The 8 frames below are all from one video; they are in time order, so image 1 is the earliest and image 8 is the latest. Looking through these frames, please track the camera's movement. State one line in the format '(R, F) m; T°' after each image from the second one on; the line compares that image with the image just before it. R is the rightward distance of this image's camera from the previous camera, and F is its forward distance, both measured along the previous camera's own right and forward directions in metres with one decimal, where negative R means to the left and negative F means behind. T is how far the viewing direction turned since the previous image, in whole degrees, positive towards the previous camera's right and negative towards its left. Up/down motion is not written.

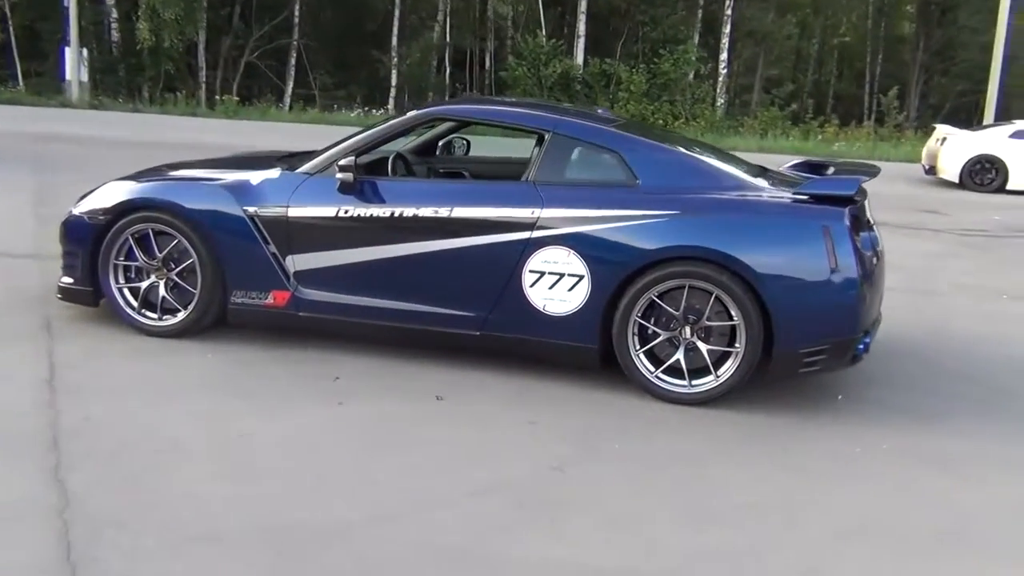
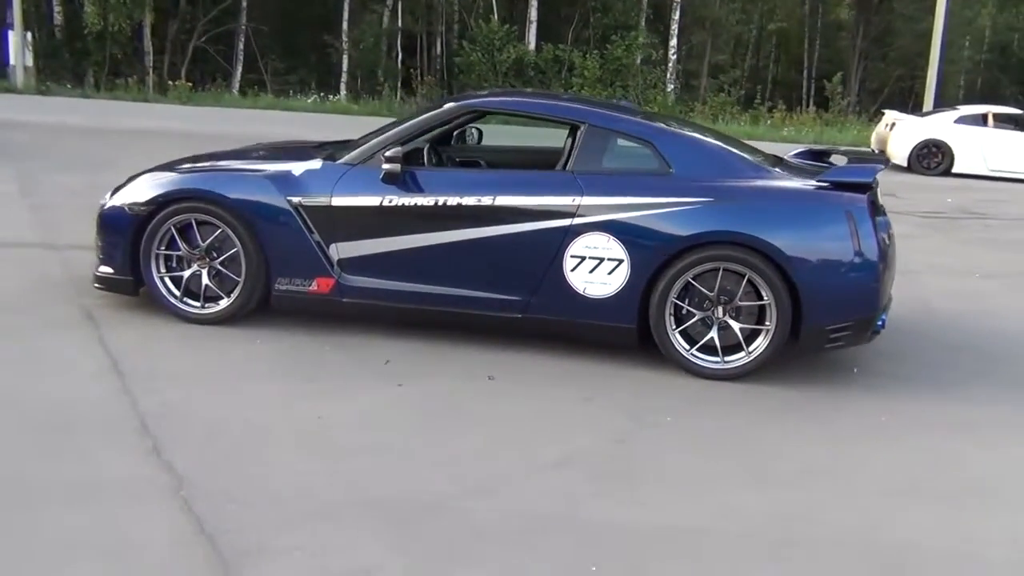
(-0.6, -0.3) m; +4°
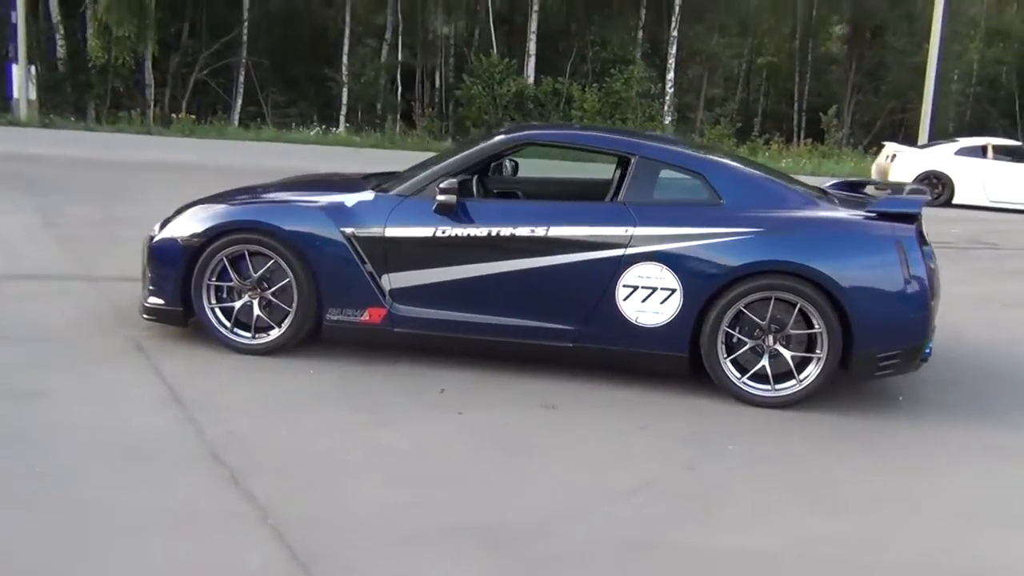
(-0.4, -0.1) m; +1°
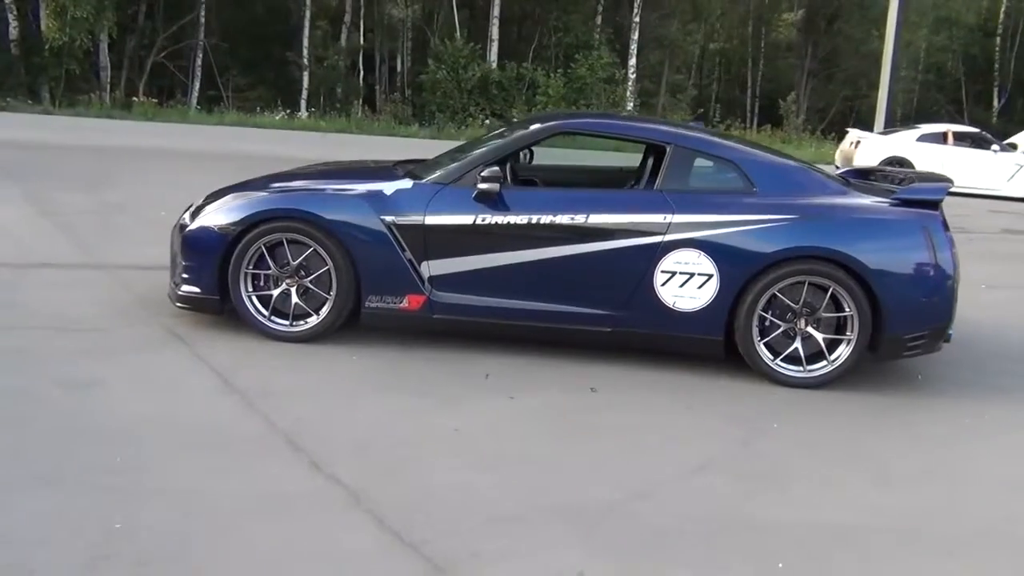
(-0.6, -0.1) m; +3°
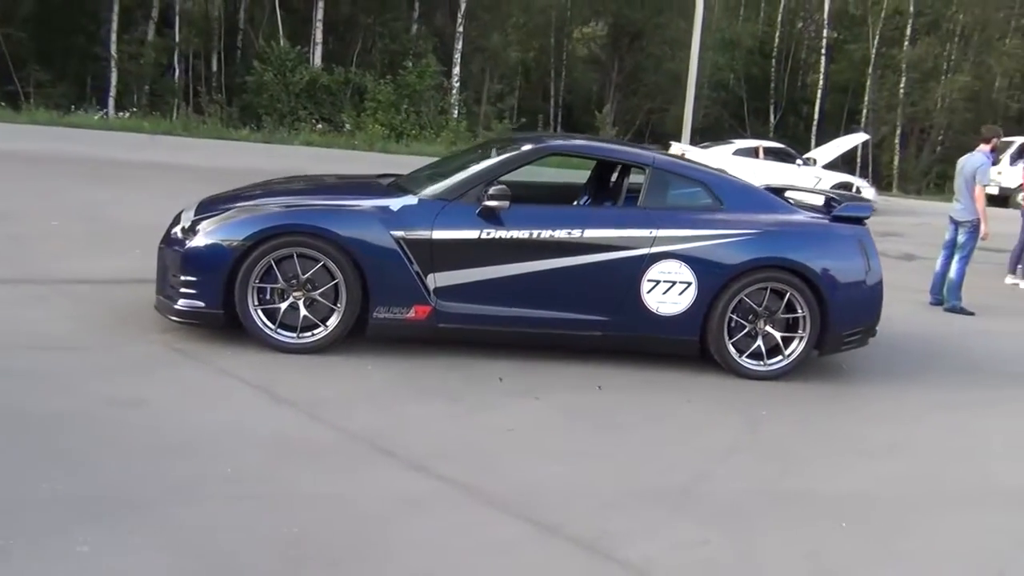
(-1.5, -0.3) m; +13°
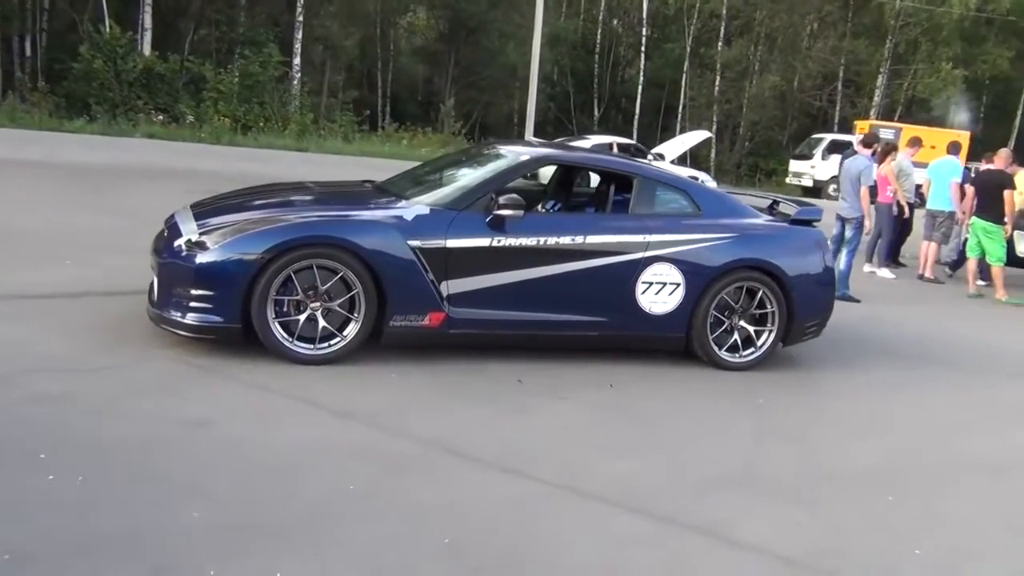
(-1.4, -0.1) m; +11°
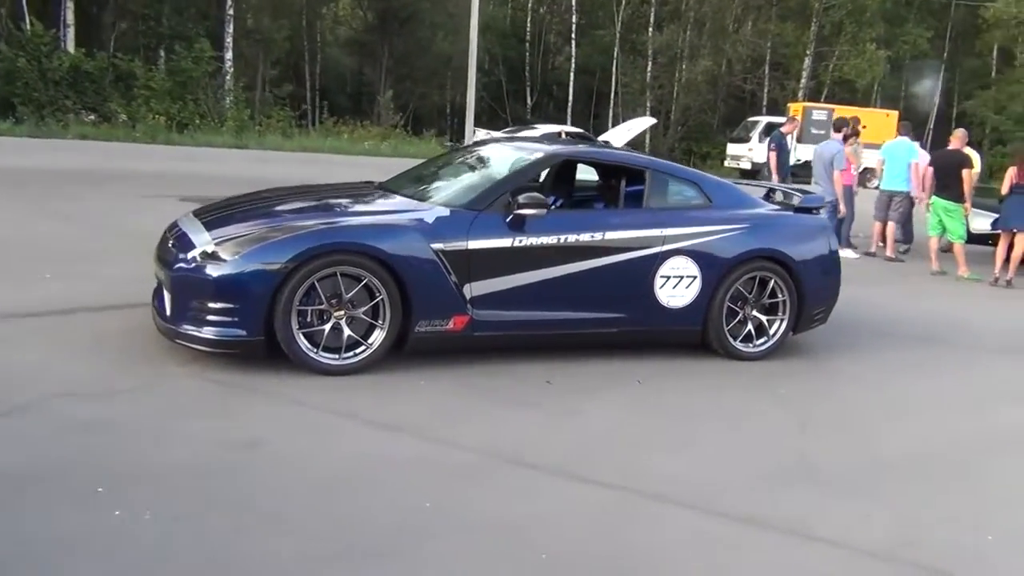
(-0.7, +0.1) m; +4°
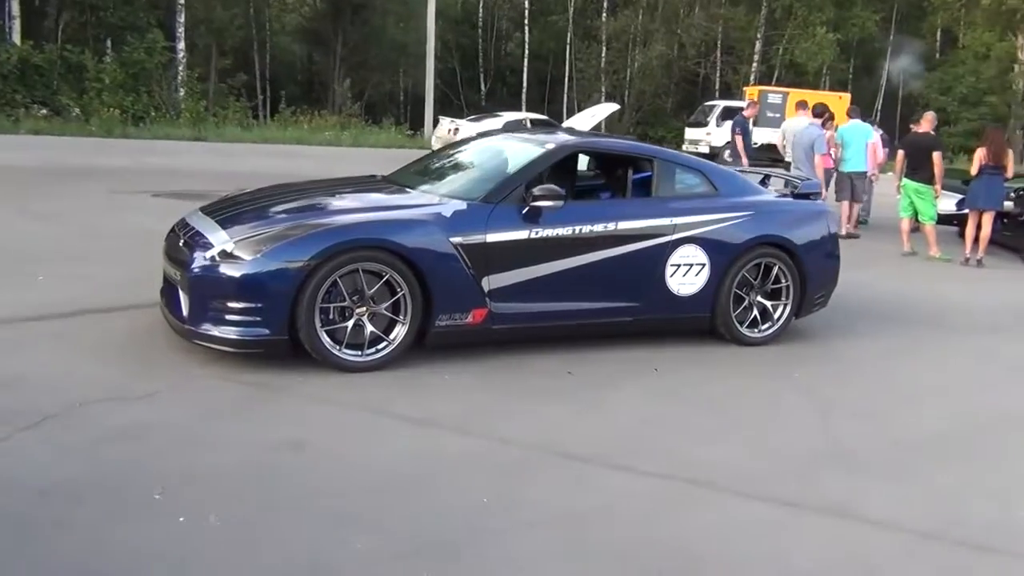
(-0.5, 0.0) m; +3°
